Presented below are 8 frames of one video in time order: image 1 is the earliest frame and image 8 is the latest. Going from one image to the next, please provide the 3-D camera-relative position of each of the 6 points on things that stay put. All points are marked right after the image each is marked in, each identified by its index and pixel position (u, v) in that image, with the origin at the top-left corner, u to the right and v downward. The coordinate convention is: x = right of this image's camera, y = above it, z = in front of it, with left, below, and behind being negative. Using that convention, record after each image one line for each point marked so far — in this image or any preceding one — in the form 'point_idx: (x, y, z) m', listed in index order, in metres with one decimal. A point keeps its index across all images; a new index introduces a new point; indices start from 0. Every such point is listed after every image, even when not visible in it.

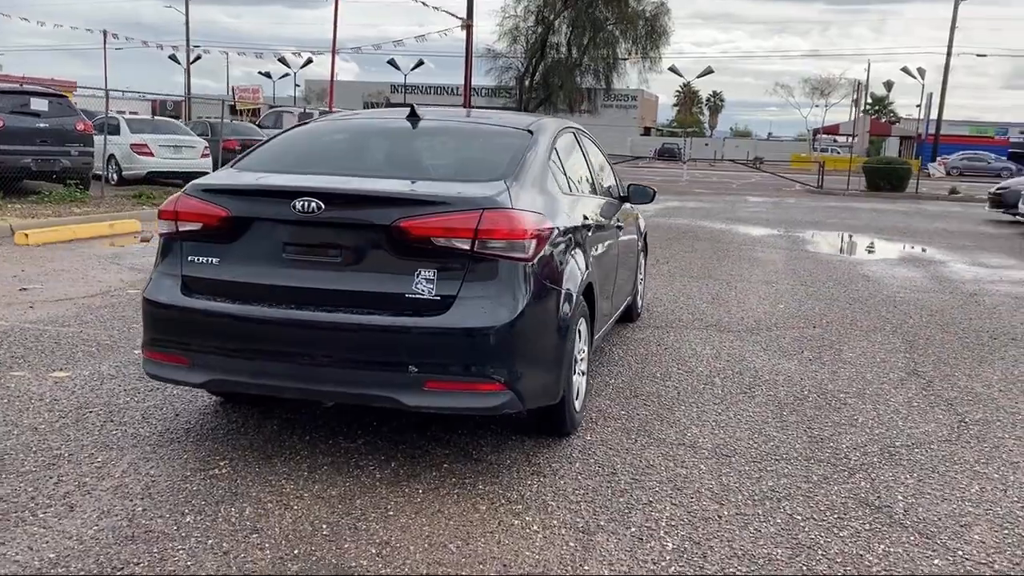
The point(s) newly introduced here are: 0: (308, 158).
0: (-1.0, +0.6, +4.5) m
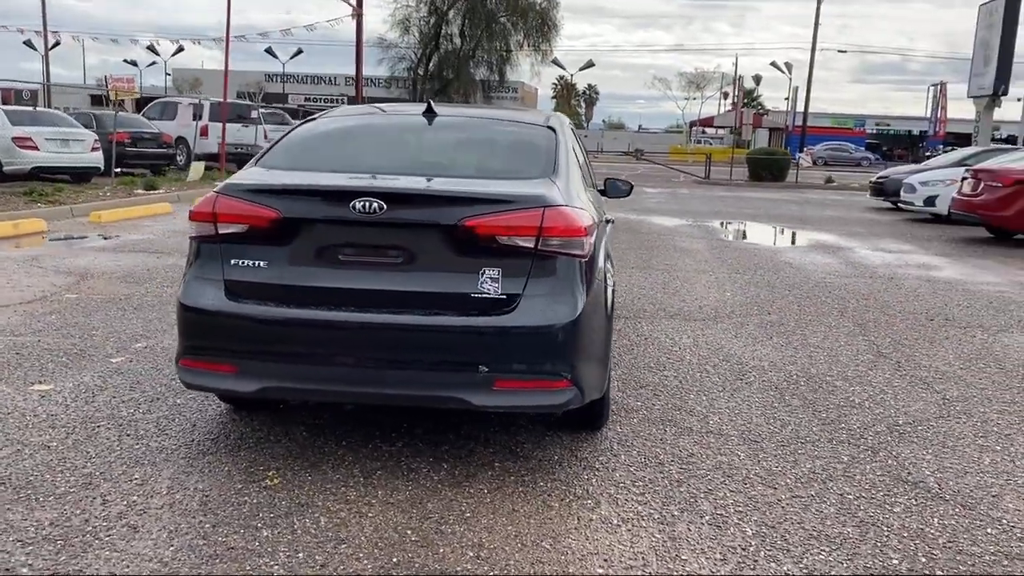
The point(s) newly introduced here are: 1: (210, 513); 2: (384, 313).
0: (-0.8, +0.6, +4.4) m
1: (-1.1, -0.8, +3.3) m
2: (-0.5, -0.1, +3.5) m
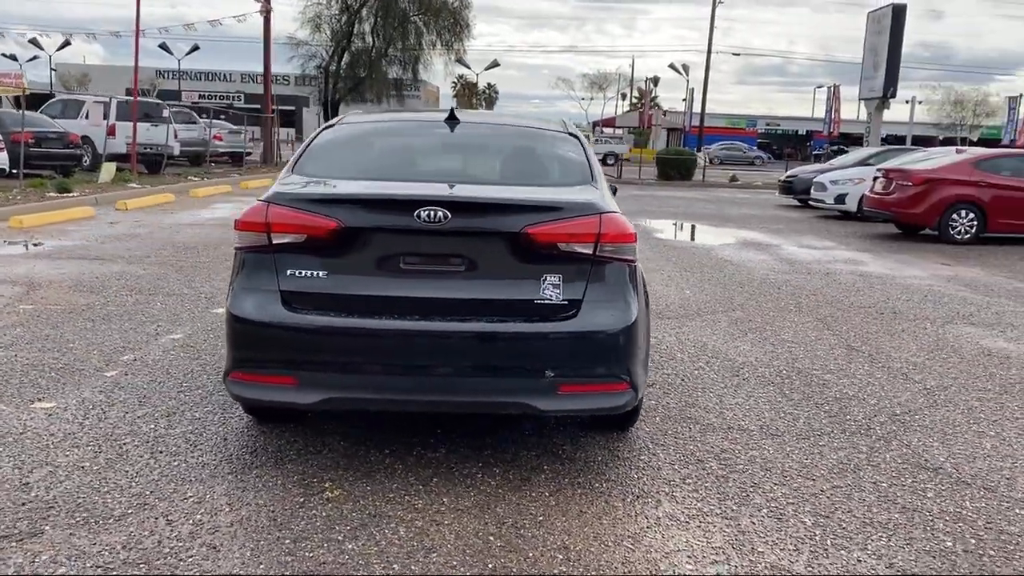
0: (-0.7, +0.6, +4.4) m
1: (-0.8, -0.9, +3.3) m
2: (-0.2, -0.1, +3.5) m
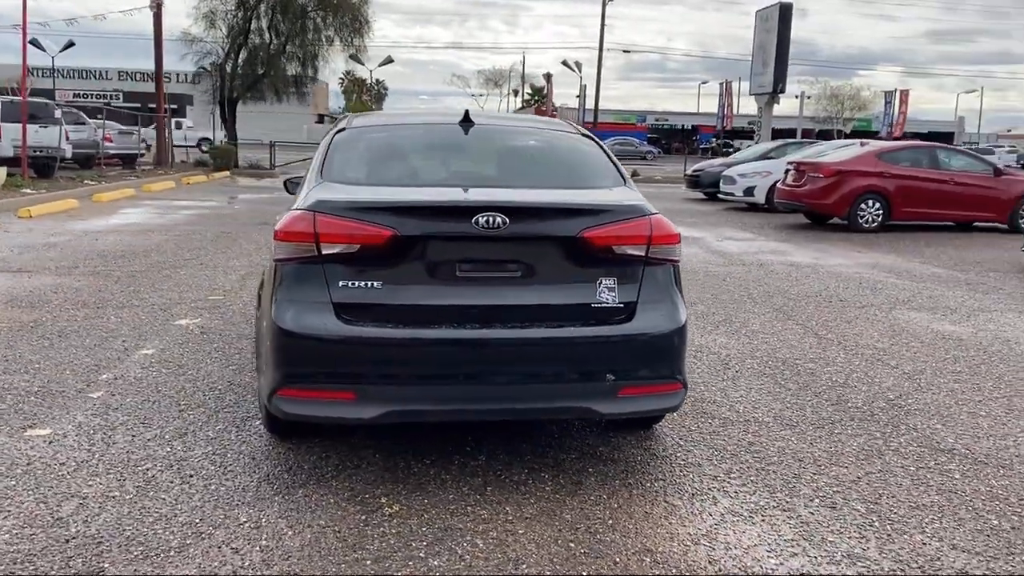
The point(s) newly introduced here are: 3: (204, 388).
0: (-0.6, +0.6, +4.3) m
1: (-0.5, -0.9, +3.2) m
2: (0.0, -0.2, +3.5) m
3: (-1.7, -0.6, +5.0) m
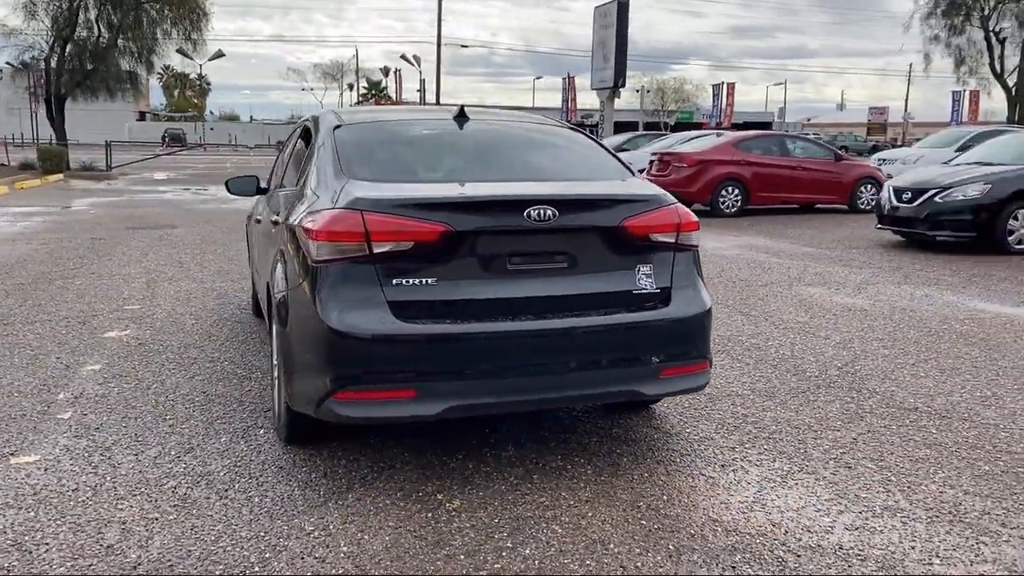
0: (-0.6, +0.6, +4.2) m
1: (-0.2, -0.9, +3.2) m
2: (+0.2, -0.1, +3.6) m
3: (-1.8, -0.6, +4.8) m
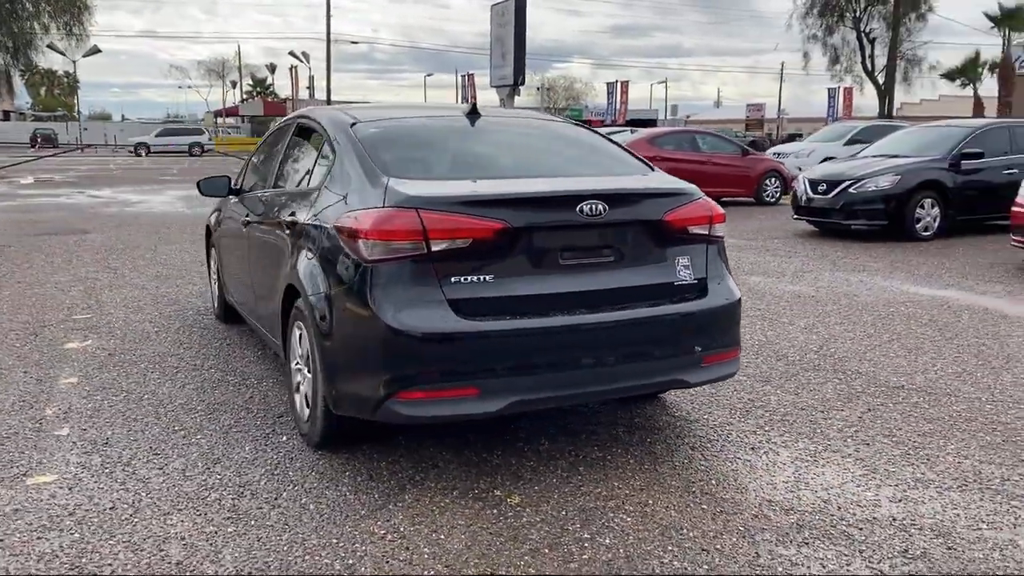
0: (-0.4, +0.6, +4.2) m
1: (0.0, -0.9, +3.2) m
2: (+0.4, -0.1, +3.6) m
3: (-1.7, -0.6, +4.6) m
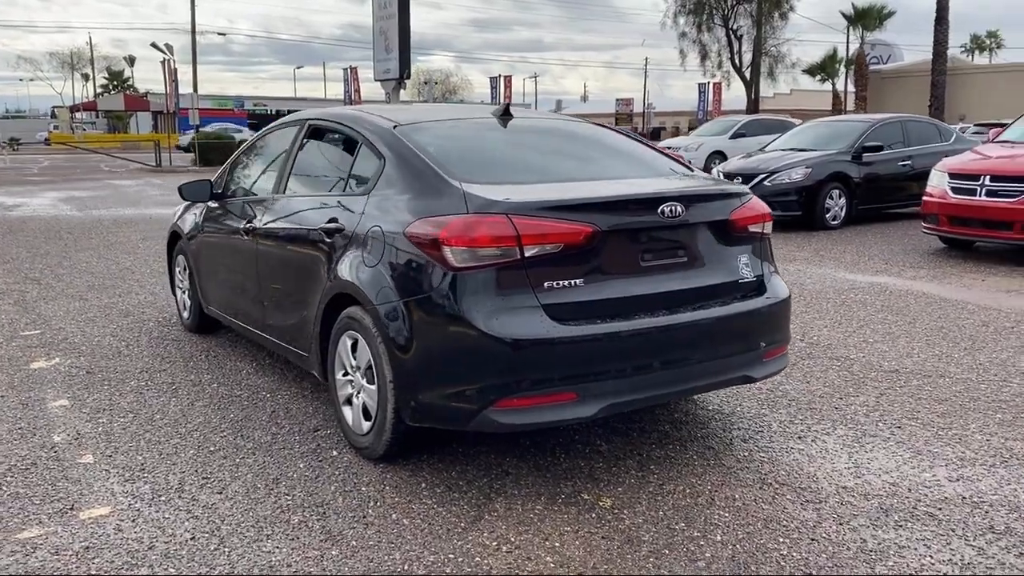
0: (-0.2, +0.6, +4.1) m
1: (+0.4, -0.9, +3.2) m
2: (+0.7, -0.1, +3.7) m
3: (-1.5, -0.7, +4.4) m
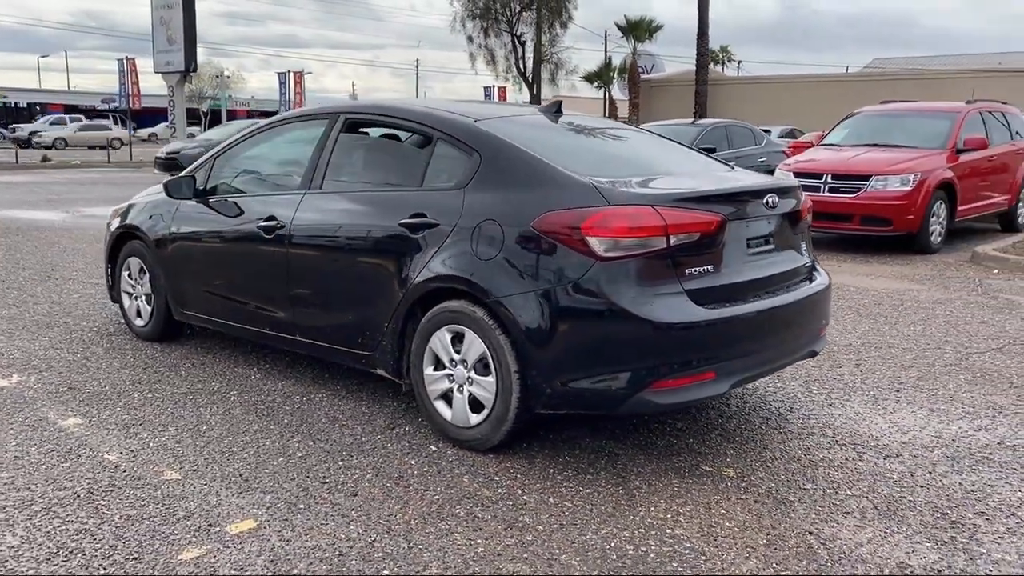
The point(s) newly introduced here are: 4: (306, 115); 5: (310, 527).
0: (+0.2, +0.6, +4.2) m
1: (+1.1, -0.8, +3.5) m
2: (+1.2, 0.0, +4.0) m
3: (-1.1, -0.7, +4.1) m
4: (-1.2, +1.0, +5.0) m
5: (-0.7, -0.9, +3.2) m
